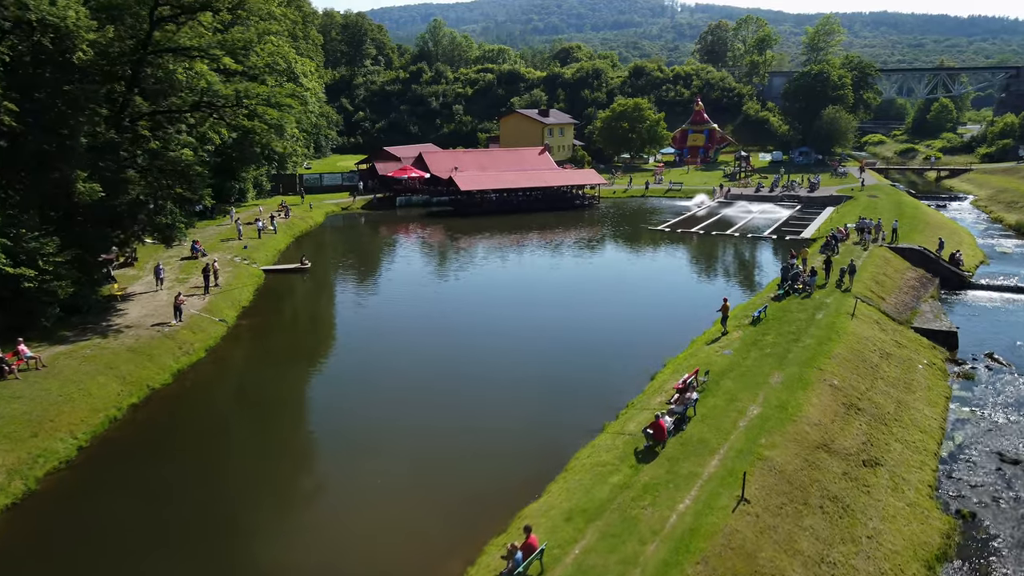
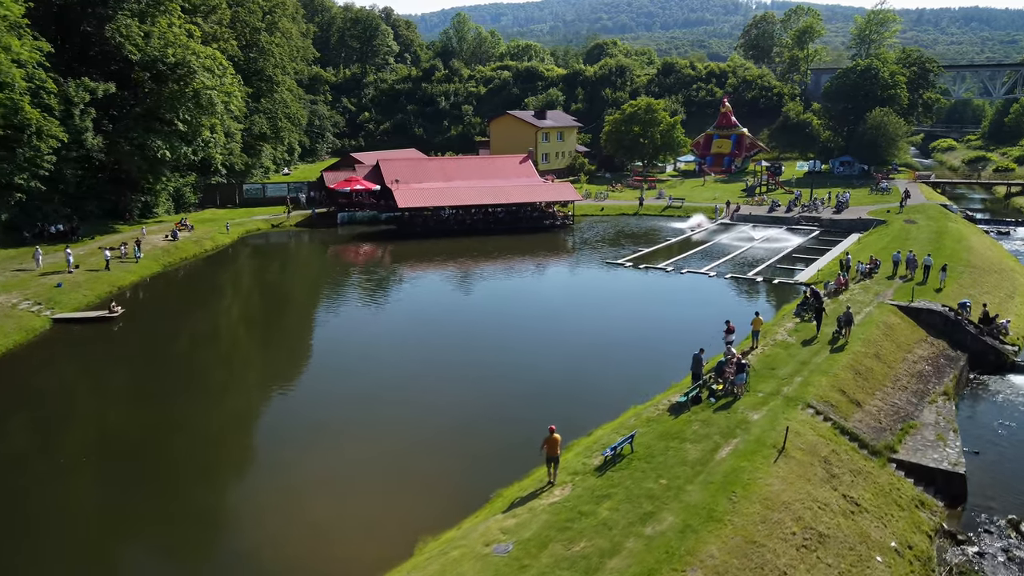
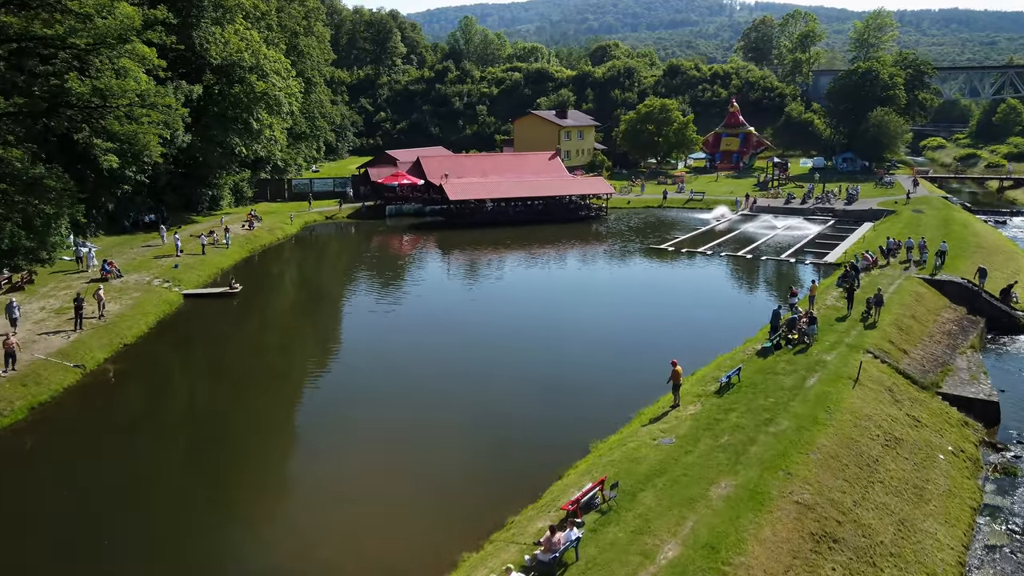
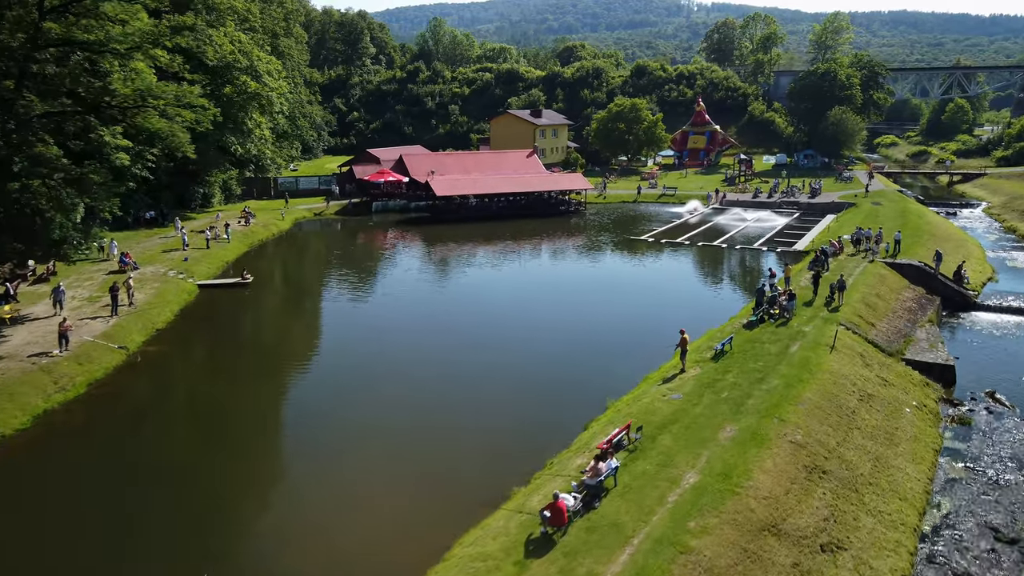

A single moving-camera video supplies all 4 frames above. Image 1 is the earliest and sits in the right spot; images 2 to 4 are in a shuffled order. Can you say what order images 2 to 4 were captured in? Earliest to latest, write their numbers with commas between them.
4, 3, 2
